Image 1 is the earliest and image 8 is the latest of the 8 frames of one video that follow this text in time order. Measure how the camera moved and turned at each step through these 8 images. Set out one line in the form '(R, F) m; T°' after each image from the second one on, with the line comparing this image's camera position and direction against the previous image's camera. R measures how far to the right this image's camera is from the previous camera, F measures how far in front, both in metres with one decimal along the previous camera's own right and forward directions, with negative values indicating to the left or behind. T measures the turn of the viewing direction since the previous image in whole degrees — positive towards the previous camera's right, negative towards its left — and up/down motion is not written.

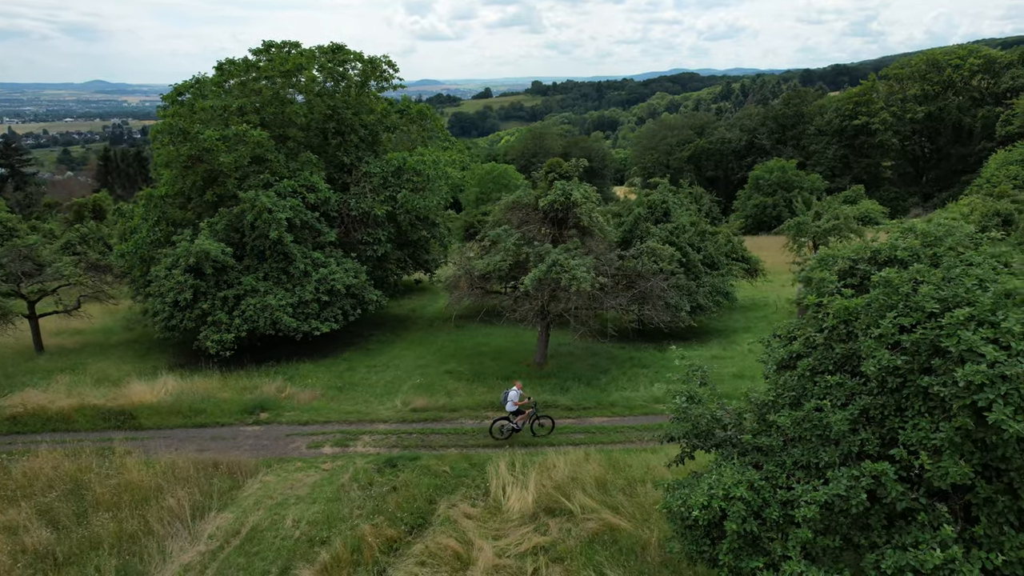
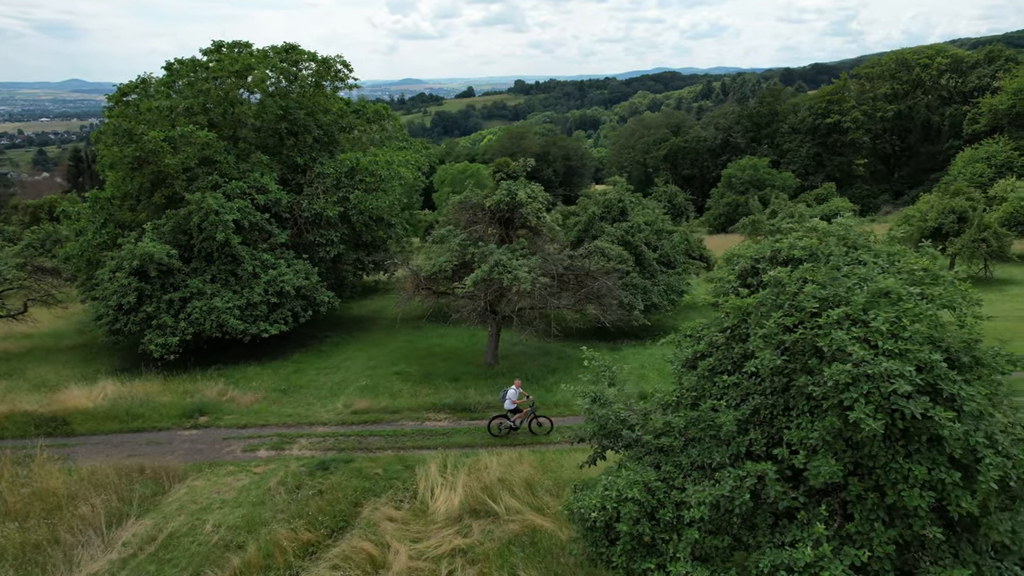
(+0.9, 0.0) m; +1°
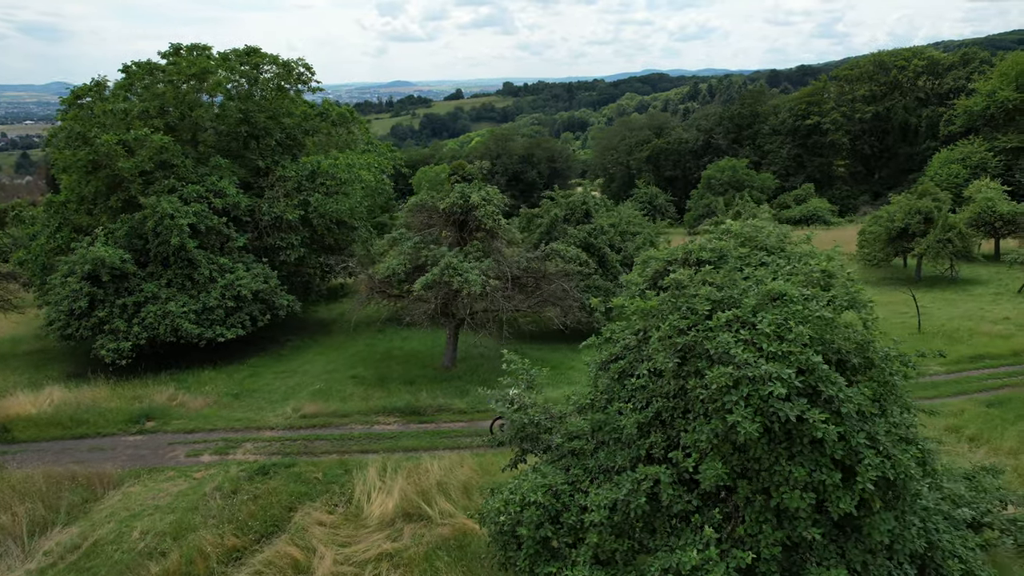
(+0.9, 0.0) m; +1°
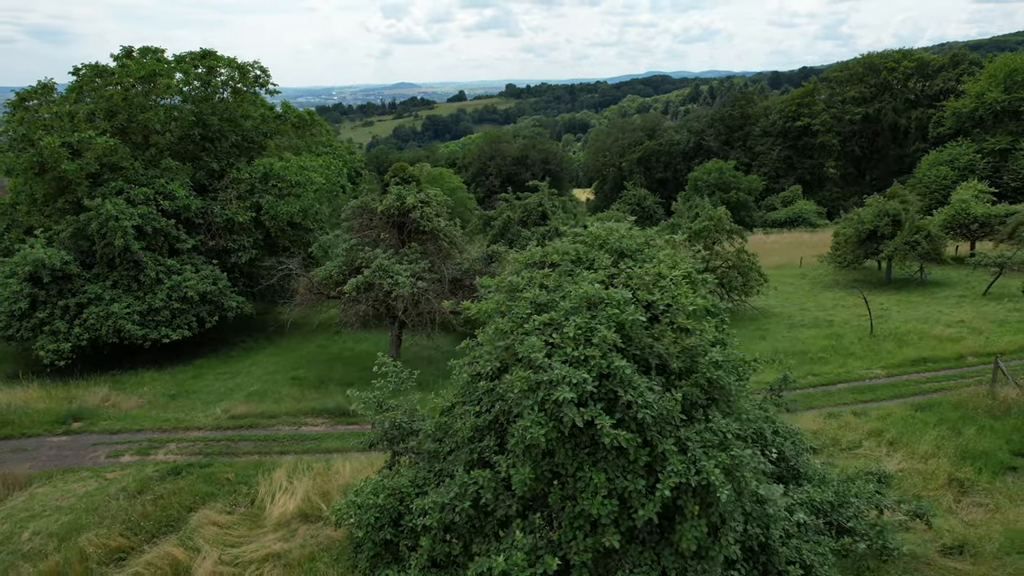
(+1.6, 0.0) m; -1°
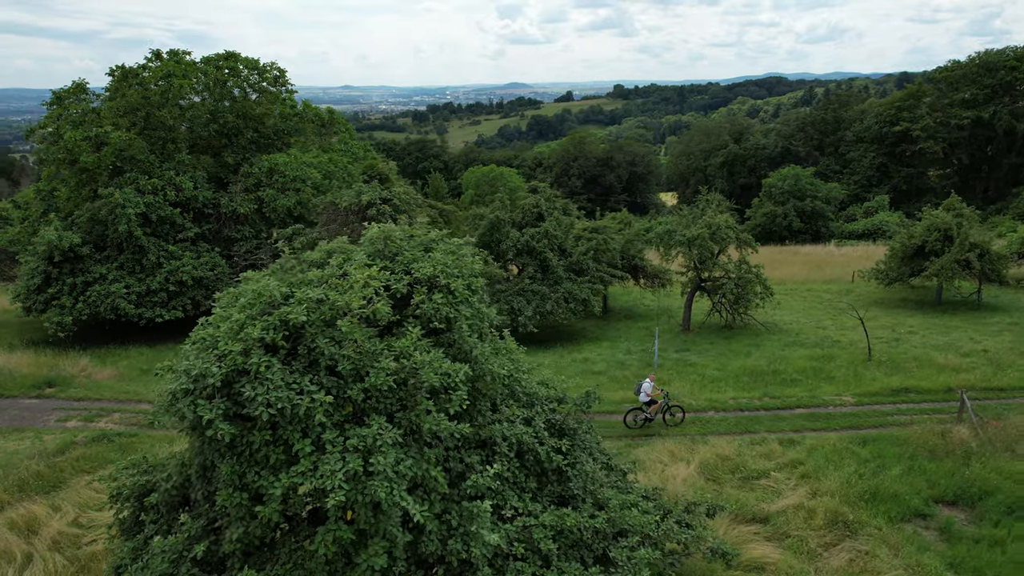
(+3.7, +0.3) m; -9°
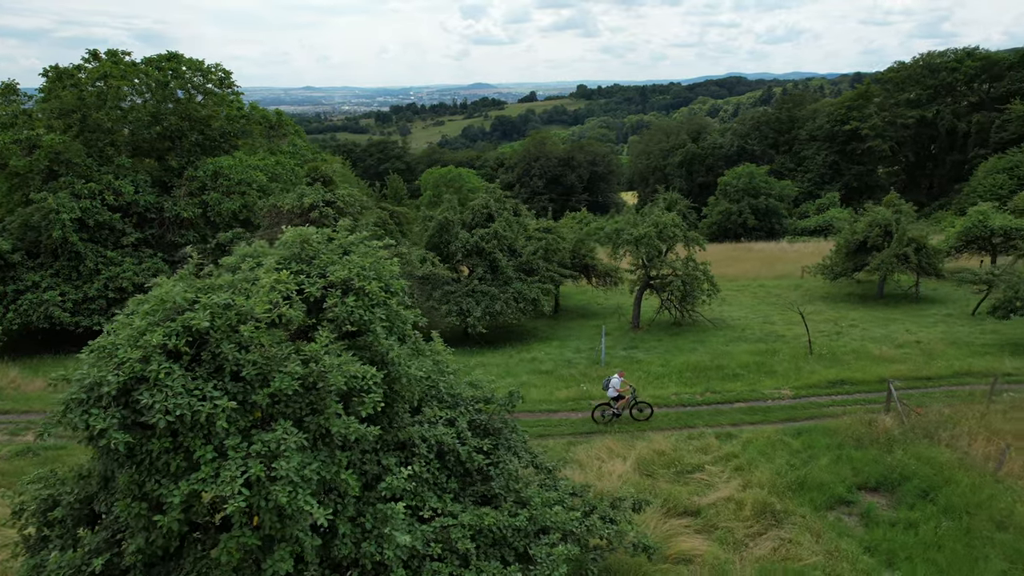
(+0.5, -0.1) m; +3°
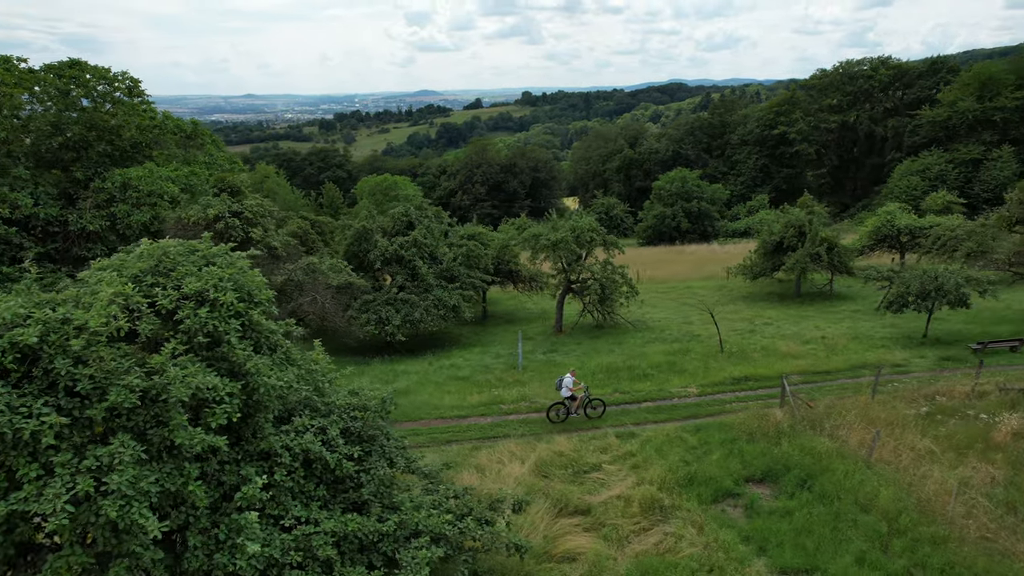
(+1.0, -0.1) m; +4°
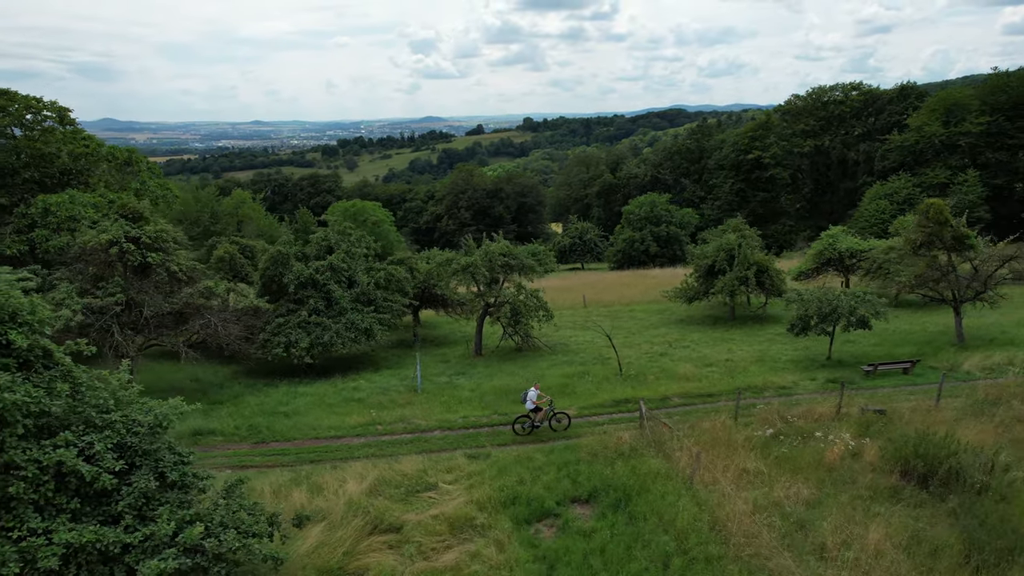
(+3.0, -0.3) m; -1°
